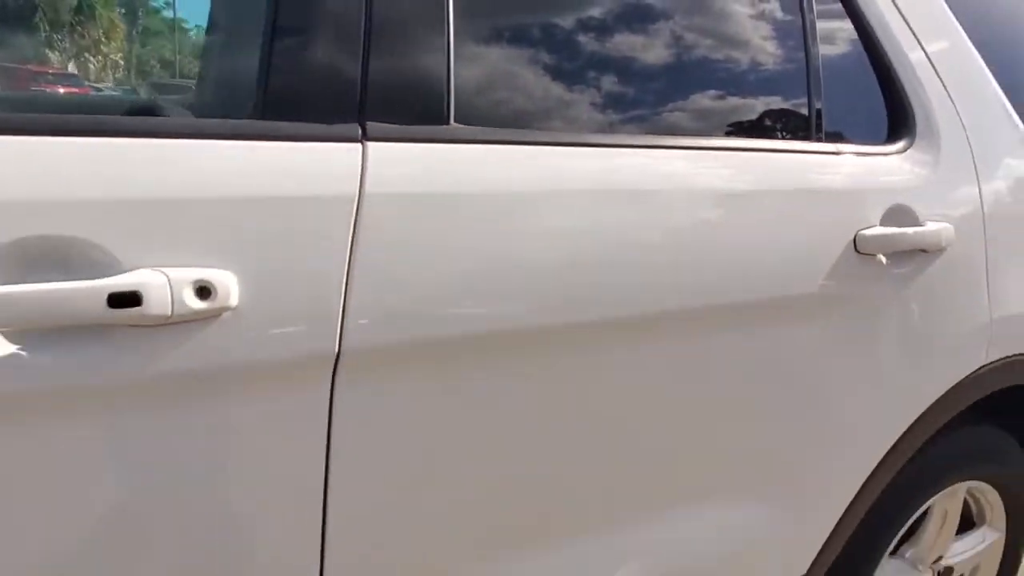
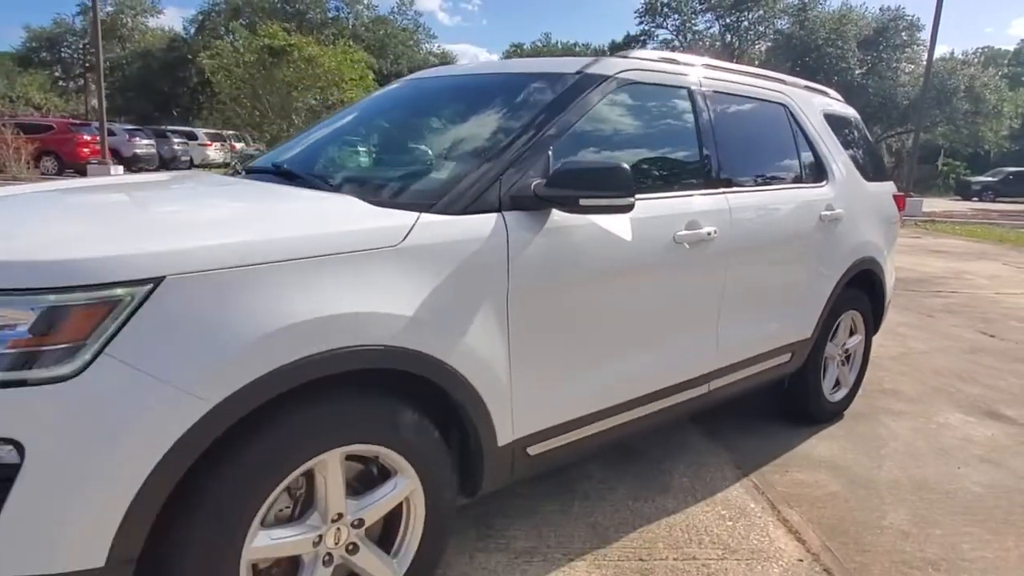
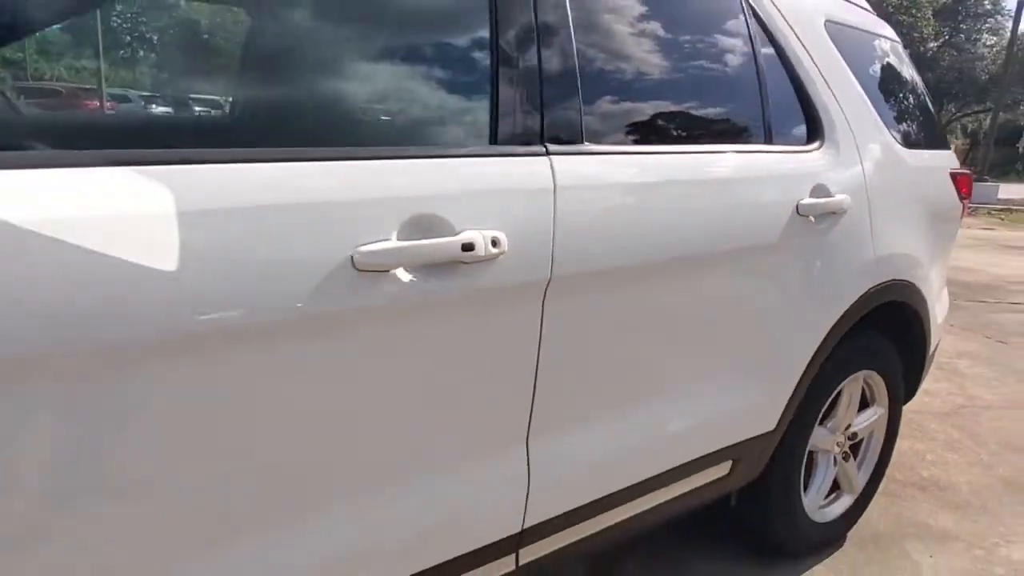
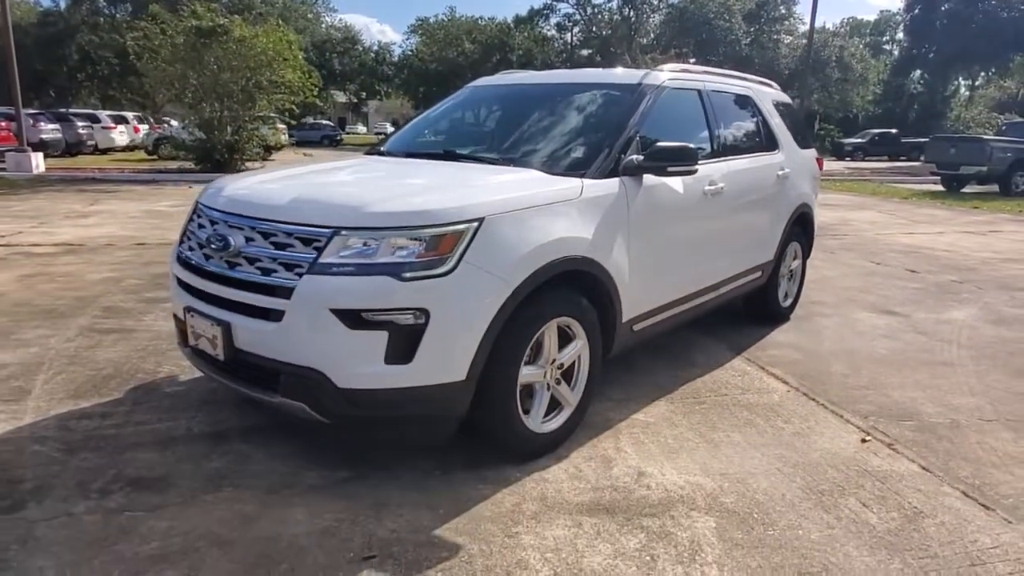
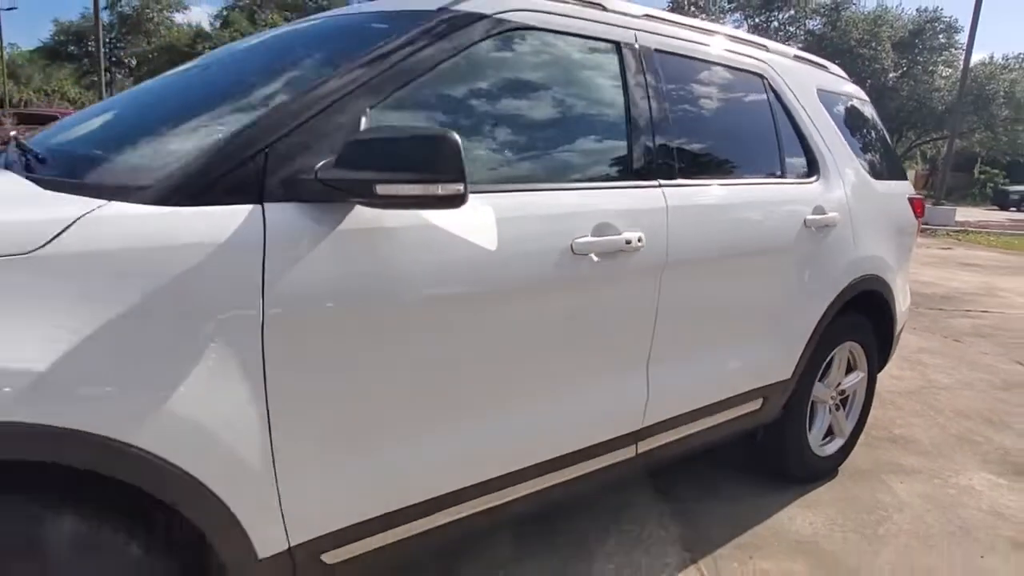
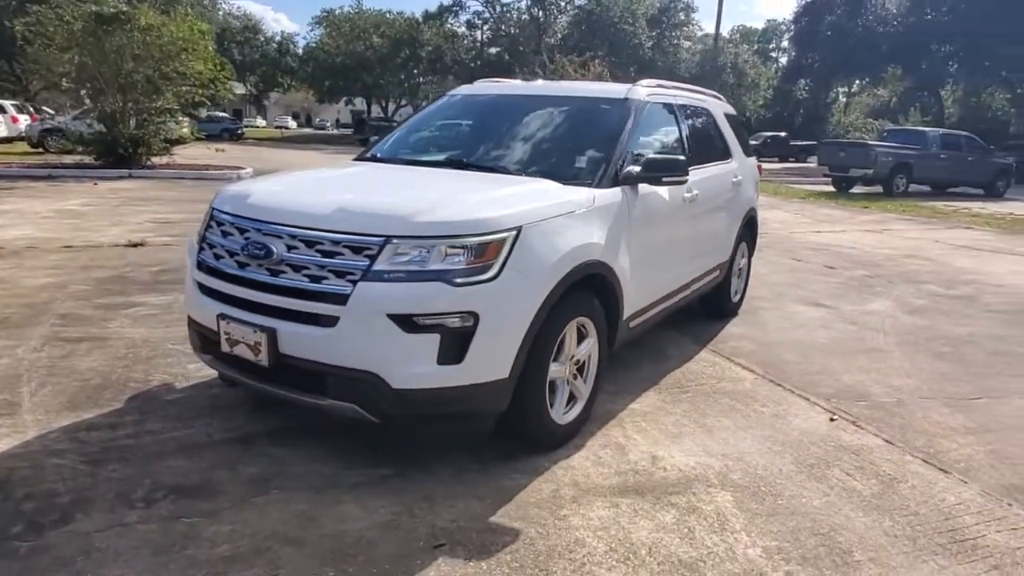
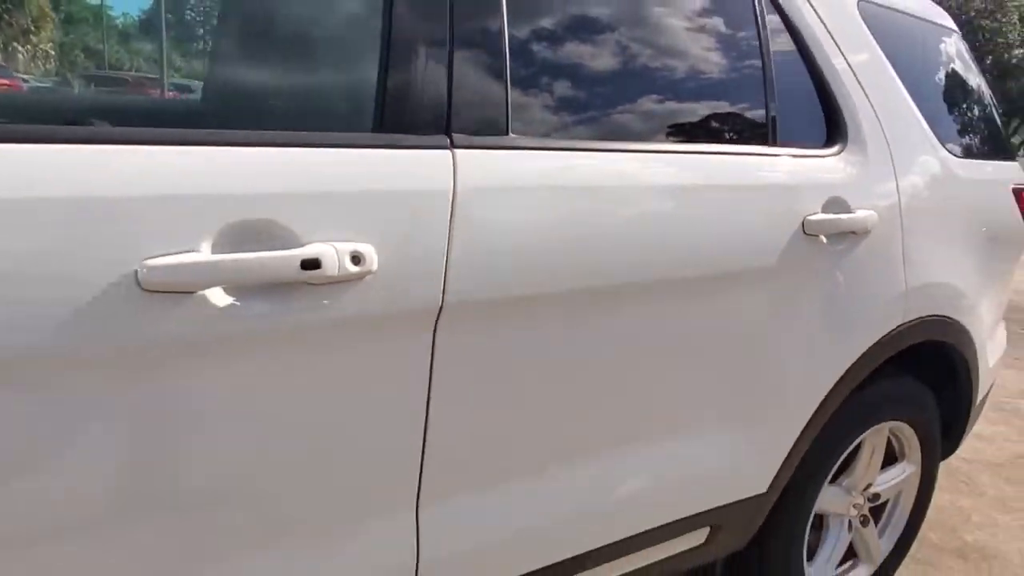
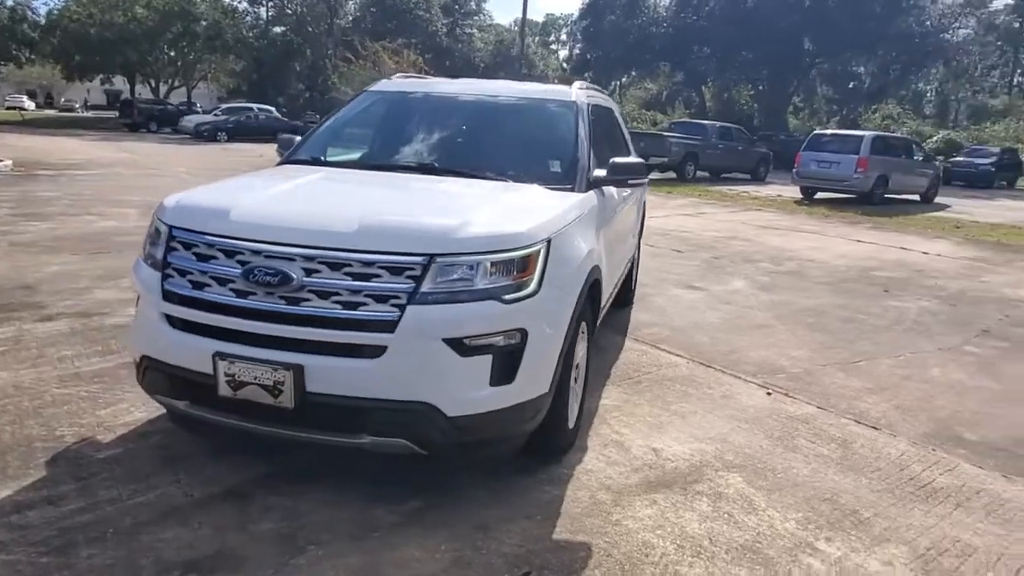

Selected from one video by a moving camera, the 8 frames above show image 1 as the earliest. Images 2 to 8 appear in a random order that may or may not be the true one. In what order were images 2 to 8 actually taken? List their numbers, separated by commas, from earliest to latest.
7, 3, 5, 2, 4, 6, 8
